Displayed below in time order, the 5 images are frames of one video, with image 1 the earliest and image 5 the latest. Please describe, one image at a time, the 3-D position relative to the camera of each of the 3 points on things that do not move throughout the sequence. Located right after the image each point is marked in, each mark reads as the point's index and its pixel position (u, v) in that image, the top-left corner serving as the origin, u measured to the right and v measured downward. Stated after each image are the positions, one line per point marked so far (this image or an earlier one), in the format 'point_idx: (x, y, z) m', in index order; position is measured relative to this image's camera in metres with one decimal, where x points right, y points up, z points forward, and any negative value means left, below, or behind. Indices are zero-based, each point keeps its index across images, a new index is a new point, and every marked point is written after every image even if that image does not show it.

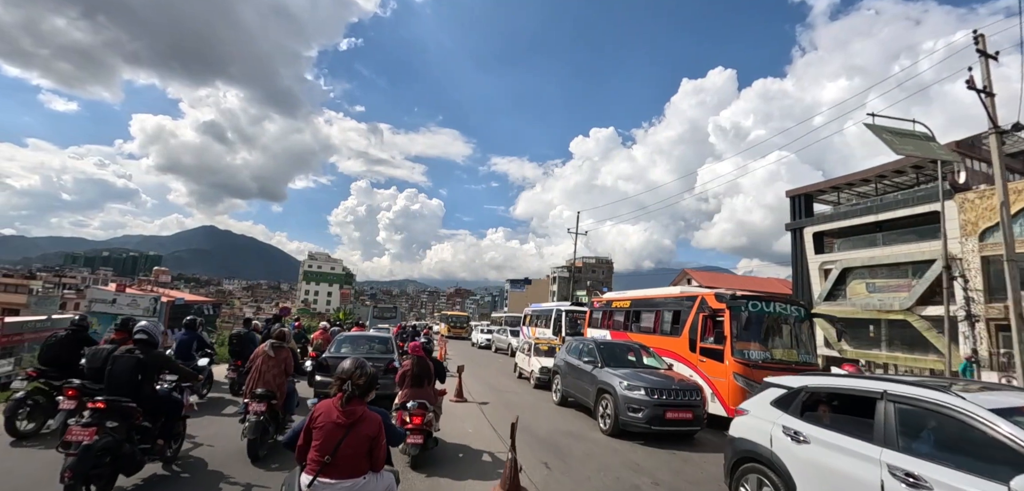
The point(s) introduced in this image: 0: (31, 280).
0: (-16.5, -1.2, +16.3) m
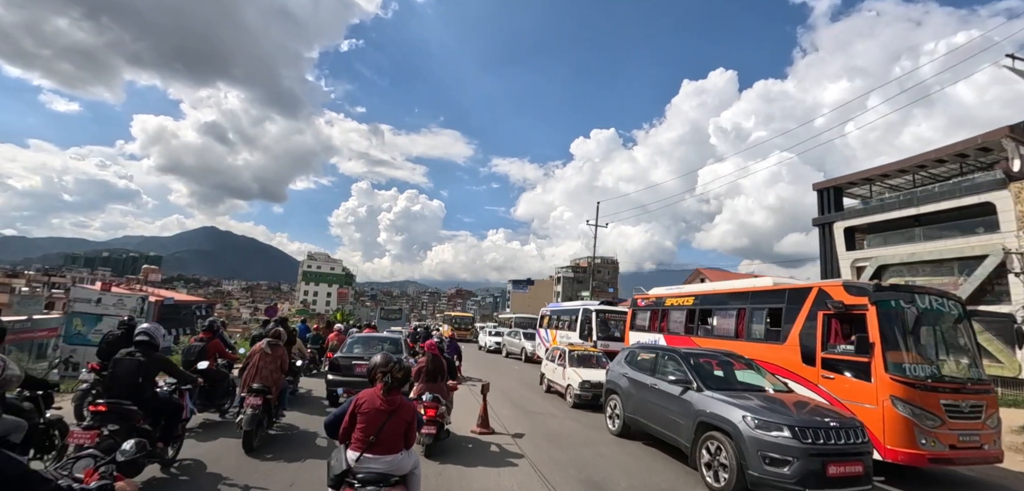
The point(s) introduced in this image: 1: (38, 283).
0: (-16.4, -1.1, +15.8) m
1: (-13.9, -1.1, +14.0) m
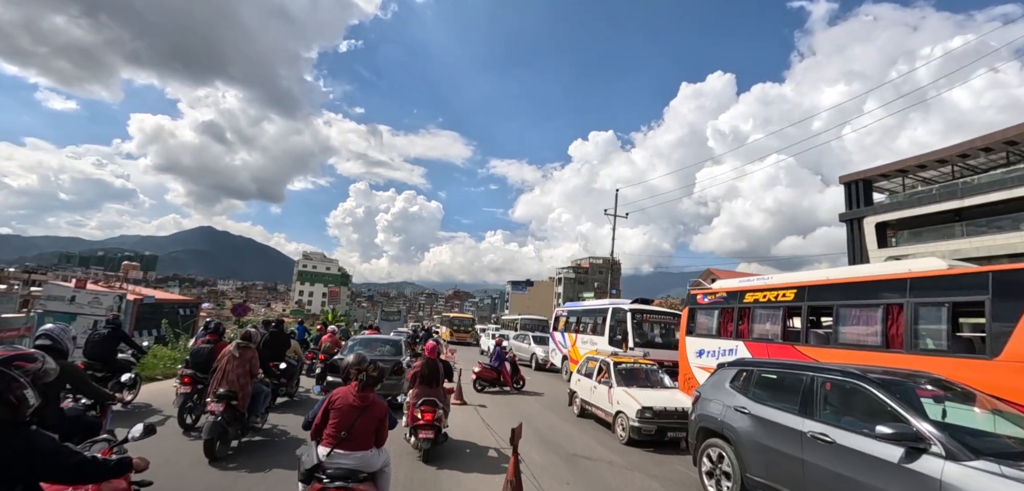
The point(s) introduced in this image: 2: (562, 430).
0: (-16.4, -1.0, +15.2) m
1: (-13.9, -1.0, +13.4) m
2: (+0.9, -3.4, +8.8) m
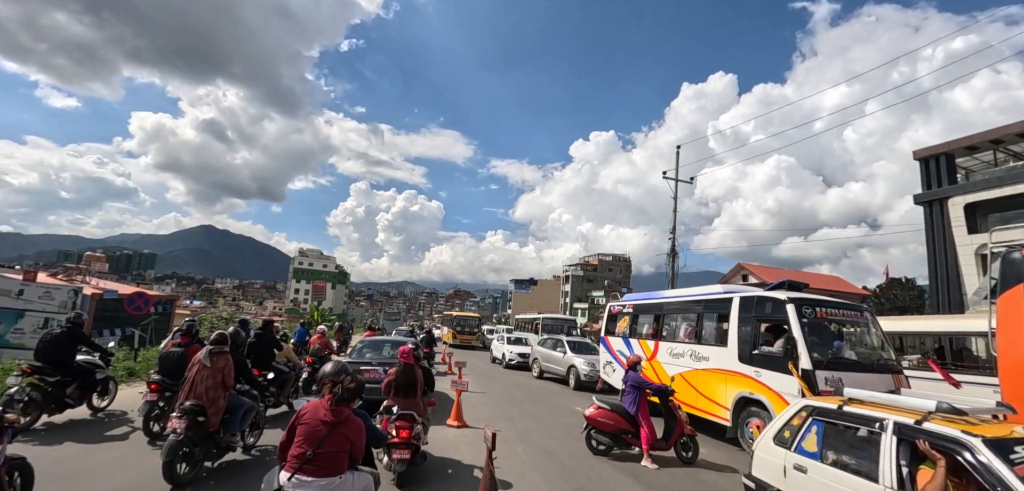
0: (-16.2, -0.8, +14.1) m
1: (-13.7, -0.7, +12.3) m
2: (+1.1, -3.2, +7.7) m
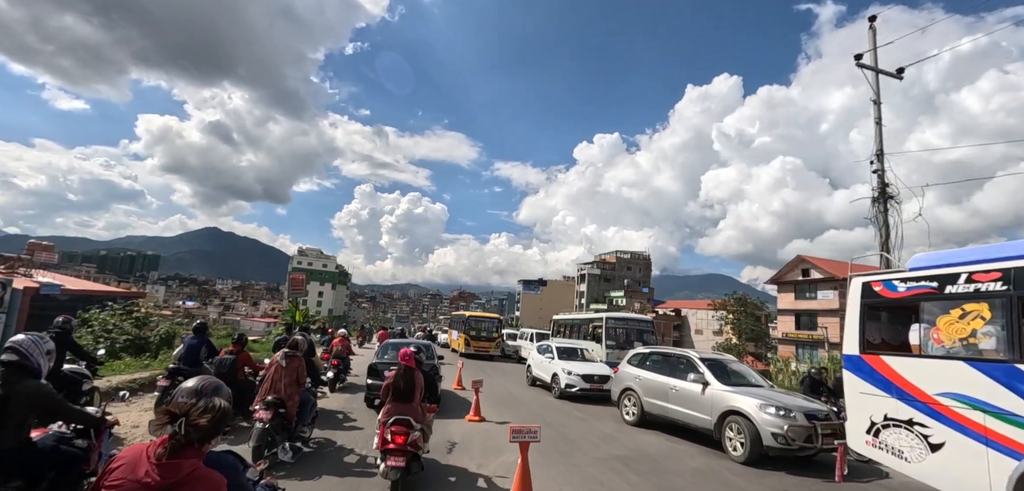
0: (-15.8, -0.6, +12.8) m
1: (-13.3, -0.5, +11.0) m
2: (+1.4, -3.0, +6.3) m
